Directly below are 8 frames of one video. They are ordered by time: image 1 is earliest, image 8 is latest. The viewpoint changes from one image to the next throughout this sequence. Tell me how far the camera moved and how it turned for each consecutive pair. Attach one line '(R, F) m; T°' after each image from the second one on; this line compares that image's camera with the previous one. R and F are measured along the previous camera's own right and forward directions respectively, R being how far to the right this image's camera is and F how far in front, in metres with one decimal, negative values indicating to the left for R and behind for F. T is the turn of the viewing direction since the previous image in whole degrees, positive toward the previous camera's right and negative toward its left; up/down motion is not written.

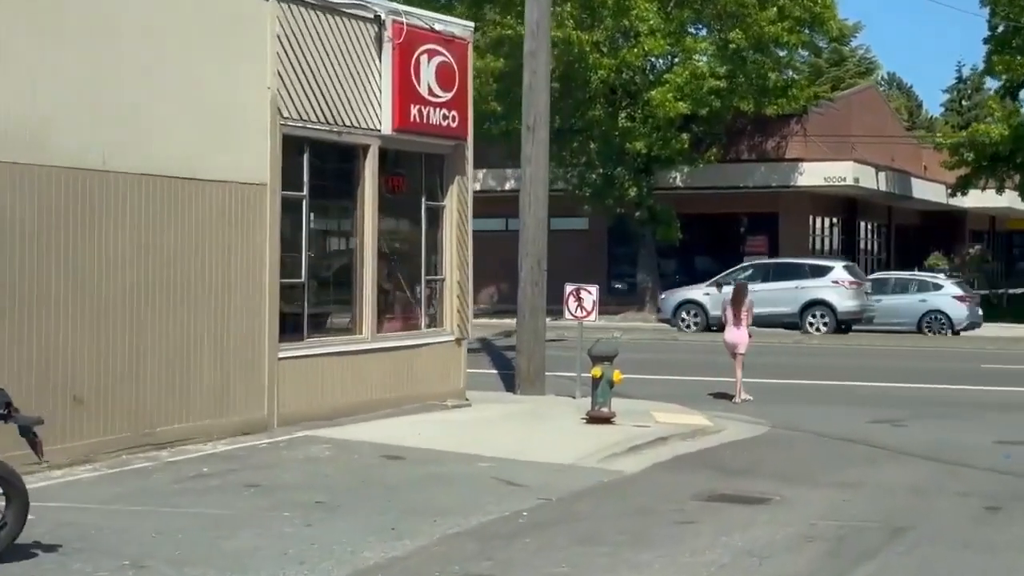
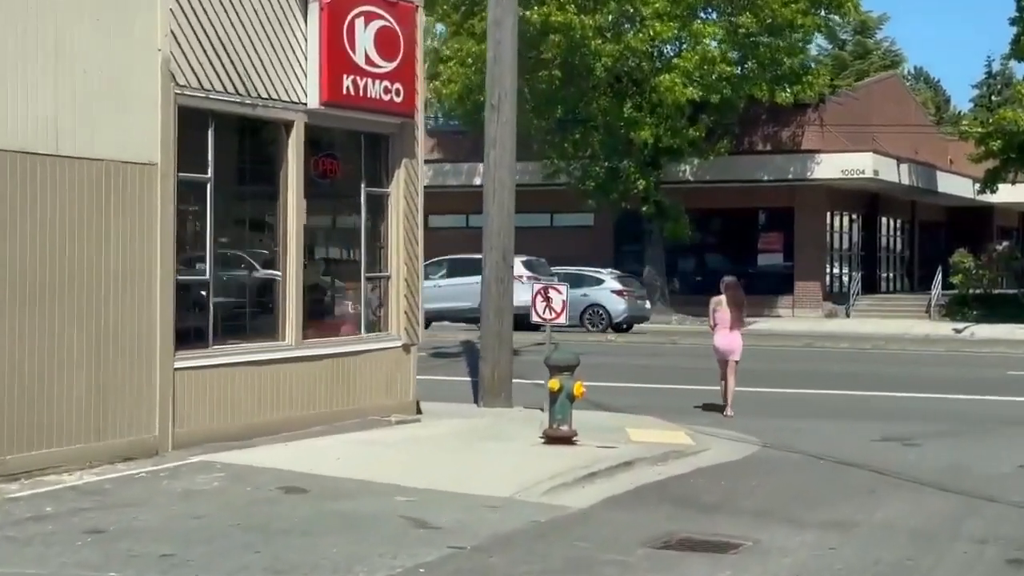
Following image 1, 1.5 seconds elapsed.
(+0.7, +2.0) m; -1°
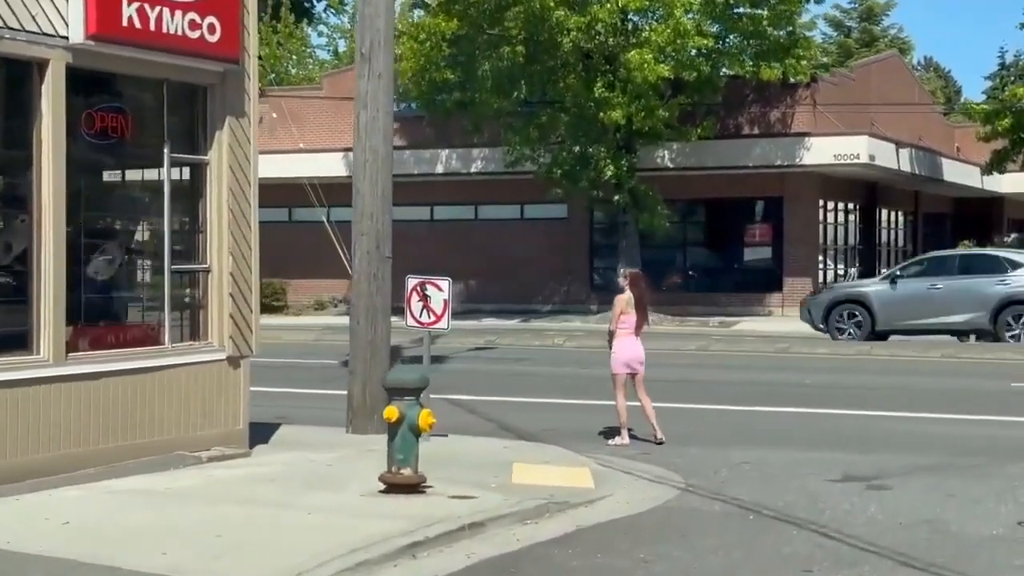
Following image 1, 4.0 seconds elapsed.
(+1.2, +3.2) m; -1°
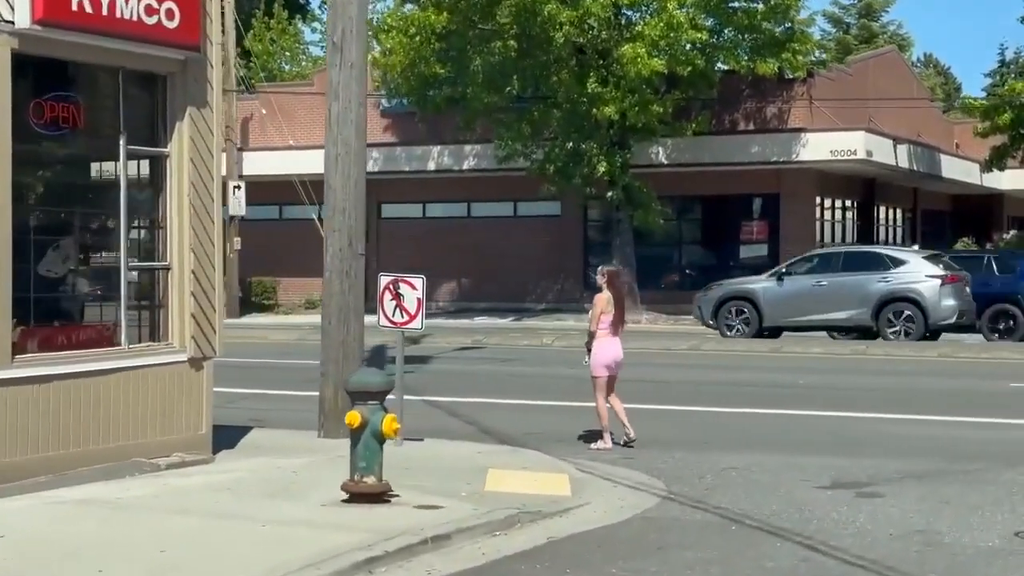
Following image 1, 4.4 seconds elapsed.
(+0.2, +0.5) m; 0°
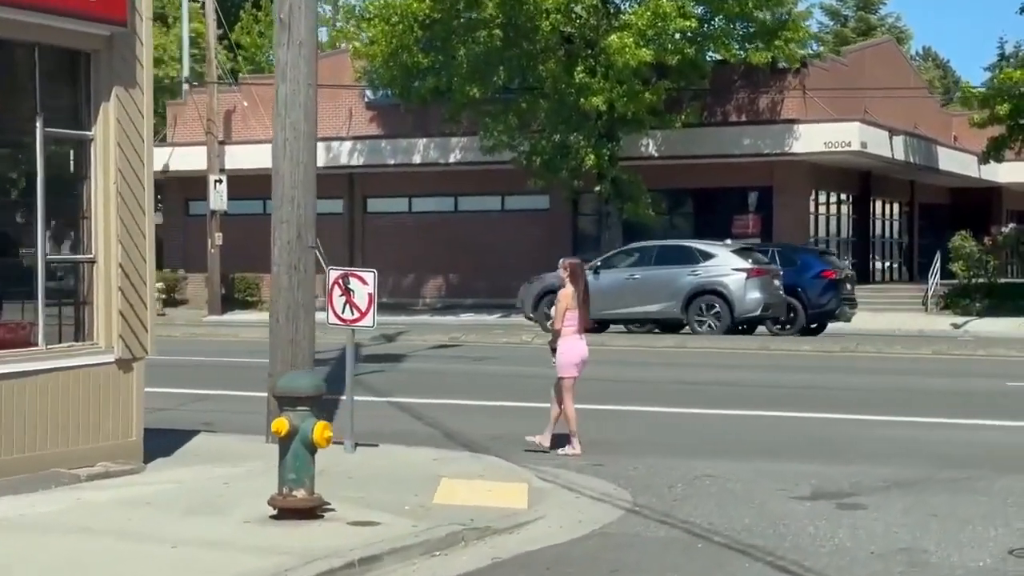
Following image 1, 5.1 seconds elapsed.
(+0.3, +0.8) m; 0°
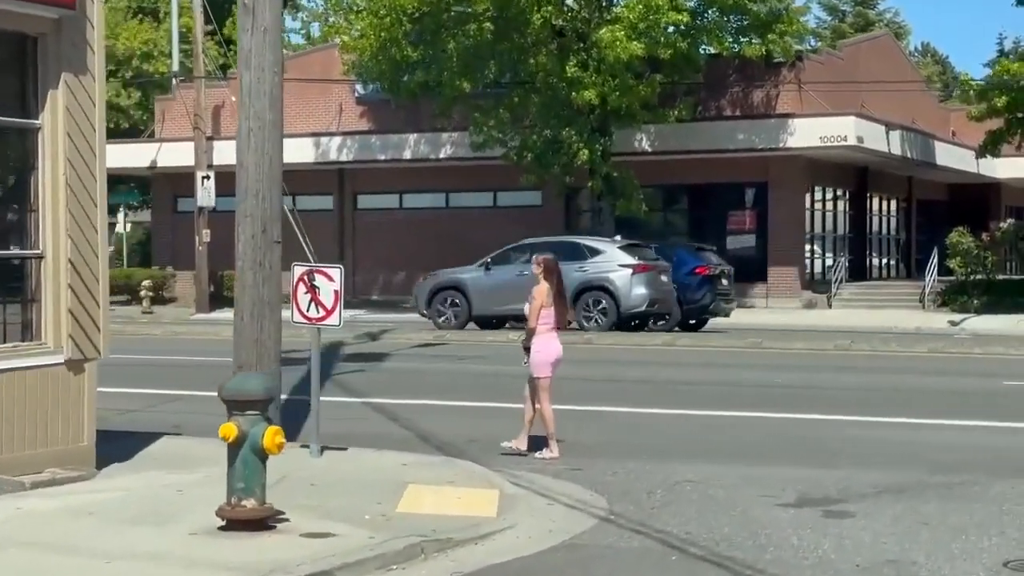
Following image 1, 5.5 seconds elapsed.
(+0.2, +0.5) m; 0°
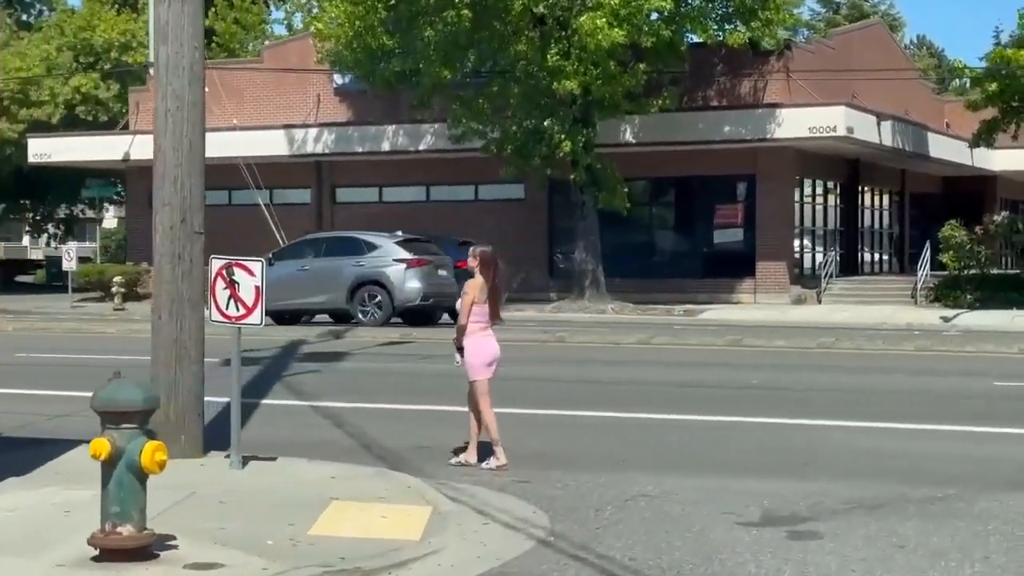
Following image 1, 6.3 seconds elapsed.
(+0.4, +0.9) m; 0°
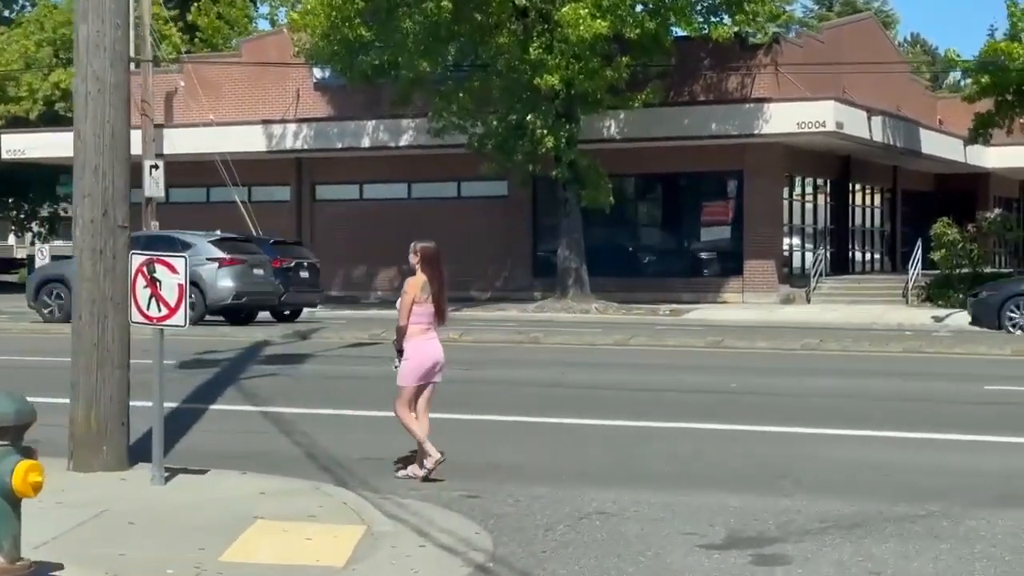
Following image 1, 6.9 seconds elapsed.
(+0.3, +0.8) m; 0°
